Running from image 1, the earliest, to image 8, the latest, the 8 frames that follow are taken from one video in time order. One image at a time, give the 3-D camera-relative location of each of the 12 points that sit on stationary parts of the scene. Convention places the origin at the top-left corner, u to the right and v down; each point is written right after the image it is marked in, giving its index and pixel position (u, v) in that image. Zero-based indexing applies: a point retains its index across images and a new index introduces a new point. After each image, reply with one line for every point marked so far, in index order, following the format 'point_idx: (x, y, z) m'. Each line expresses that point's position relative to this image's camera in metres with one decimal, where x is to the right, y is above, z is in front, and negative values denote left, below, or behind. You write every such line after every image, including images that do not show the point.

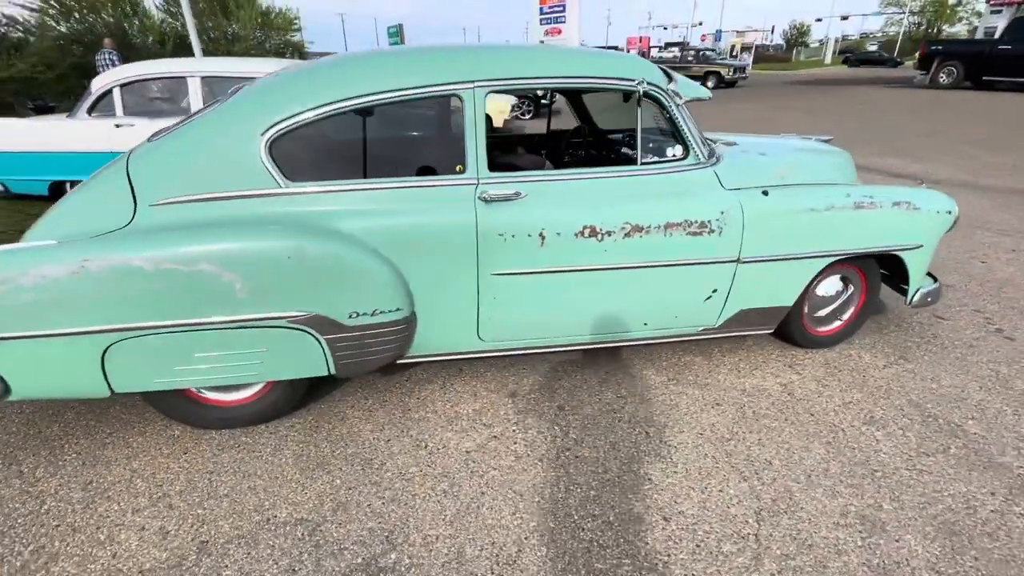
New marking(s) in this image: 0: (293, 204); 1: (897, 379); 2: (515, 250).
0: (-1.1, +0.4, +2.4) m
1: (+2.4, -0.6, +3.1) m
2: (0.0, +0.2, +2.6) m
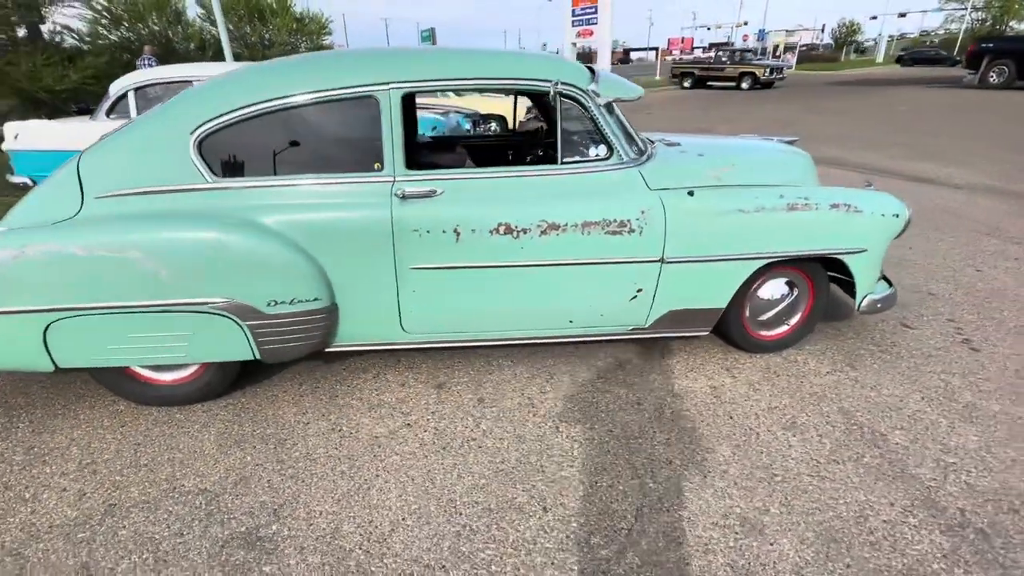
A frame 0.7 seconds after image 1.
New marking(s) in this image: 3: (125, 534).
0: (-1.6, +0.5, +2.6) m
1: (+2.0, -0.6, +3.0) m
2: (-0.5, +0.2, +2.7) m
3: (-1.6, -1.0, +2.0) m
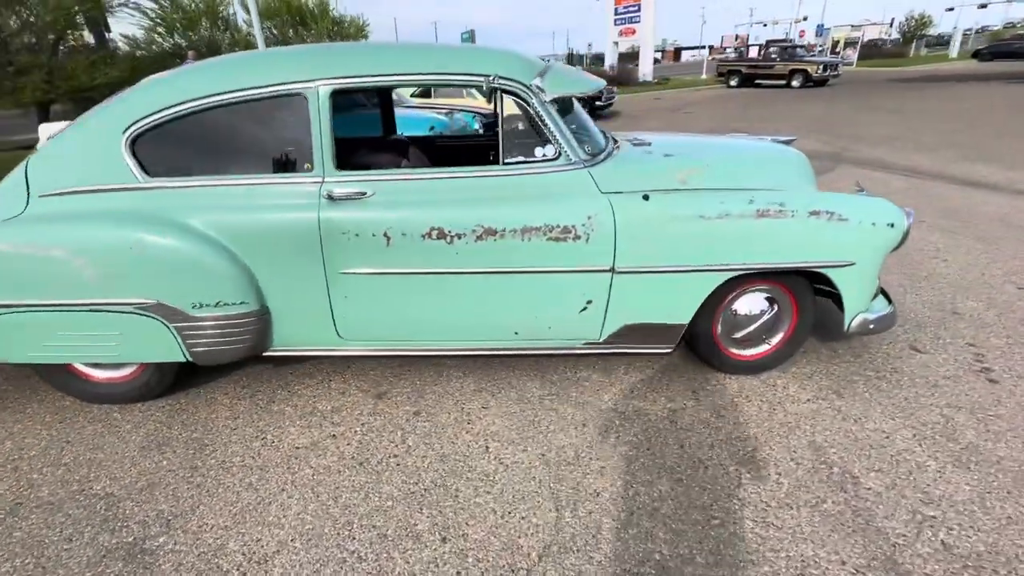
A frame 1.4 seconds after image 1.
0: (-1.9, +0.5, +2.5) m
1: (+1.6, -0.7, +2.7) m
2: (-0.8, +0.2, +2.6) m
3: (-2.1, -1.0, +2.0) m
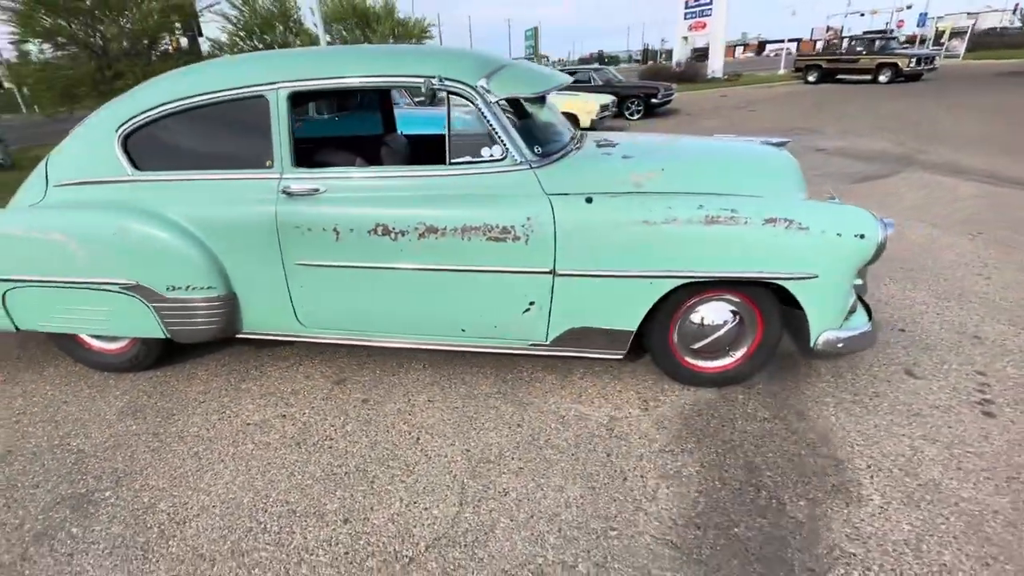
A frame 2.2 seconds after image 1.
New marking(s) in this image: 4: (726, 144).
0: (-2.2, +0.6, +2.8) m
1: (+1.3, -0.8, +2.5) m
2: (-1.1, +0.3, +2.7) m
3: (-2.5, -0.9, +2.4) m
4: (+1.4, +1.0, +3.3) m
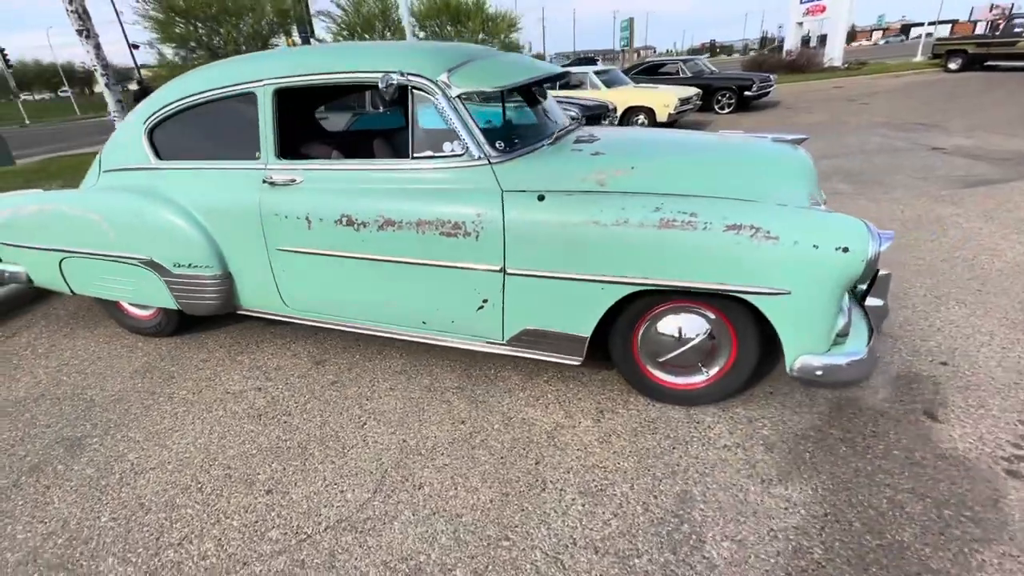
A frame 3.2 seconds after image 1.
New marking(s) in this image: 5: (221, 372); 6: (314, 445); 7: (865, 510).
0: (-2.3, +0.7, +3.2) m
1: (+0.9, -0.8, +2.3) m
2: (-1.3, +0.3, +2.9) m
3: (-2.8, -0.7, +2.8) m
4: (+1.3, +0.9, +3.0) m
5: (-1.9, -0.5, +3.2) m
6: (-1.0, -0.8, +2.5) m
7: (+1.5, -0.9, +2.0) m
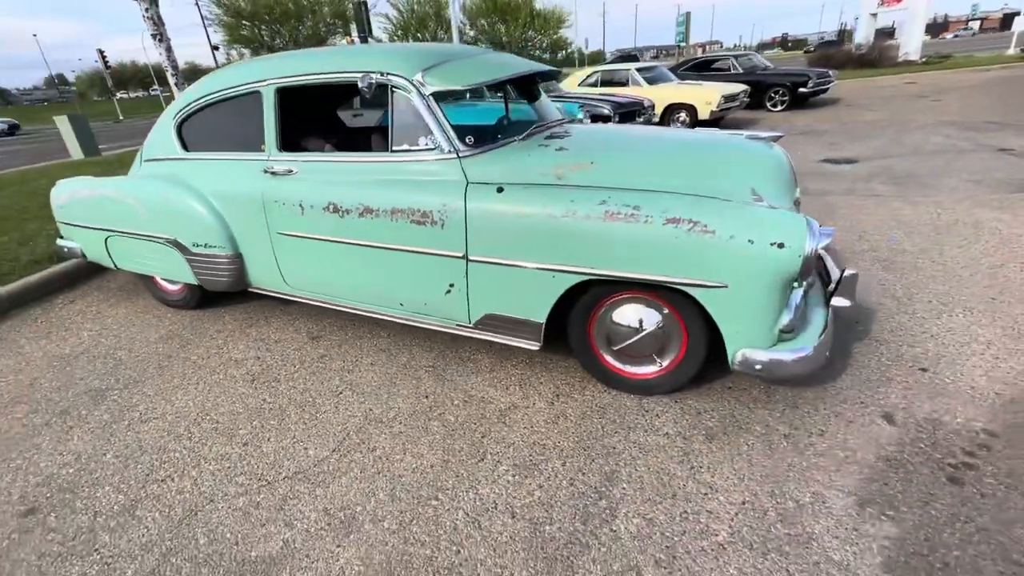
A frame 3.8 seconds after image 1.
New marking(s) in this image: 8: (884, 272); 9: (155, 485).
0: (-2.4, +0.9, +3.6) m
1: (+0.6, -0.8, +2.4) m
2: (-1.5, +0.5, +3.2) m
3: (-3.0, -0.5, +3.3) m
4: (+1.2, +0.9, +3.0) m
5: (-2.0, -0.4, +3.5) m
6: (-1.3, -0.7, +2.8) m
7: (+1.1, -0.9, +2.0) m
8: (+3.2, +0.1, +4.2) m
9: (-1.7, -0.9, +2.3) m
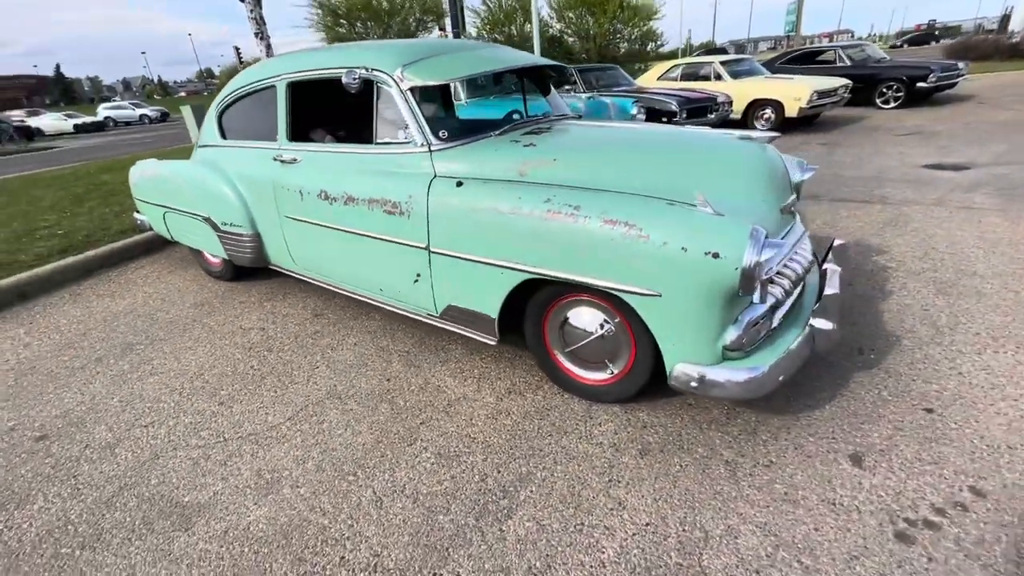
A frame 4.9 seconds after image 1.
0: (-2.4, +1.1, +4.1) m
1: (+0.3, -0.8, +2.3) m
2: (-1.6, +0.6, +3.5) m
3: (-3.1, -0.3, +3.8) m
4: (+1.0, +0.9, +2.8) m
5: (-2.1, -0.2, +3.9) m
6: (-1.5, -0.6, +3.1) m
7: (+0.7, -0.9, +1.9) m
8: (+3.2, -0.1, +3.6) m
9: (-2.0, -0.8, +2.6) m
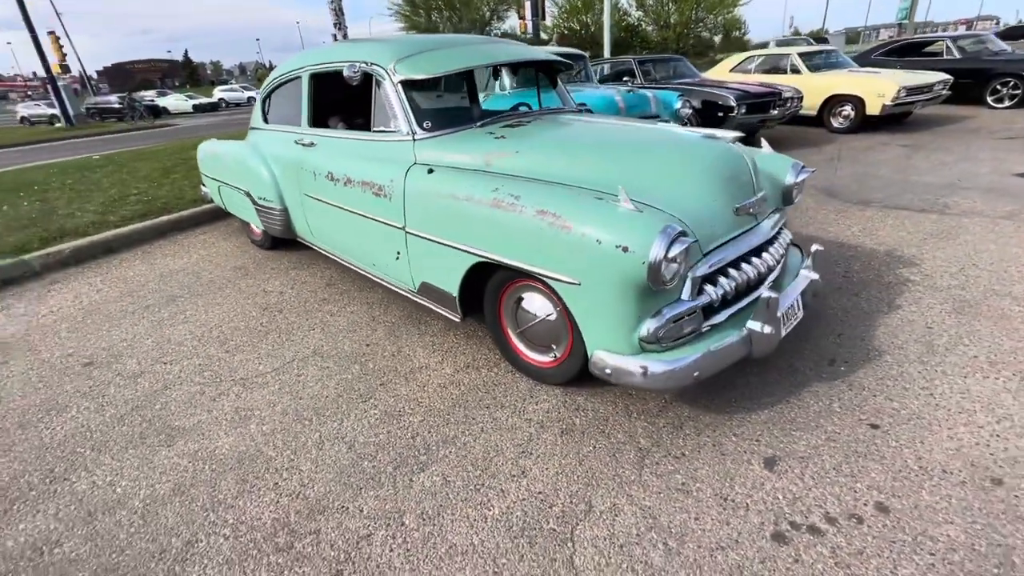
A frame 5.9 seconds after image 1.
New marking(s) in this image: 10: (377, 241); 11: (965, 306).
0: (-2.3, +1.4, +4.6) m
1: (-0.1, -0.7, +2.5) m
2: (-1.6, +0.9, +3.9) m
3: (-3.2, +0.1, +4.5) m
4: (+0.9, +0.9, +2.9) m
5: (-2.2, +0.1, +4.4) m
6: (-1.7, -0.3, +3.5) m
7: (+0.3, -0.9, +2.0) m
8: (+3.0, -0.2, +3.4) m
9: (-2.3, -0.5, +3.2) m
10: (-0.9, +0.3, +3.4) m
11: (+3.2, -0.1, +3.5) m
